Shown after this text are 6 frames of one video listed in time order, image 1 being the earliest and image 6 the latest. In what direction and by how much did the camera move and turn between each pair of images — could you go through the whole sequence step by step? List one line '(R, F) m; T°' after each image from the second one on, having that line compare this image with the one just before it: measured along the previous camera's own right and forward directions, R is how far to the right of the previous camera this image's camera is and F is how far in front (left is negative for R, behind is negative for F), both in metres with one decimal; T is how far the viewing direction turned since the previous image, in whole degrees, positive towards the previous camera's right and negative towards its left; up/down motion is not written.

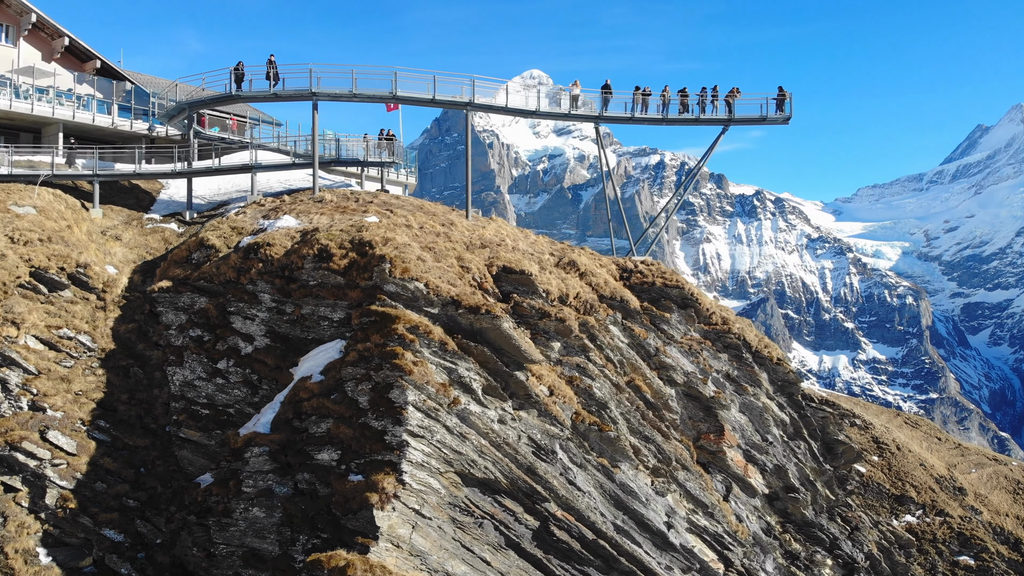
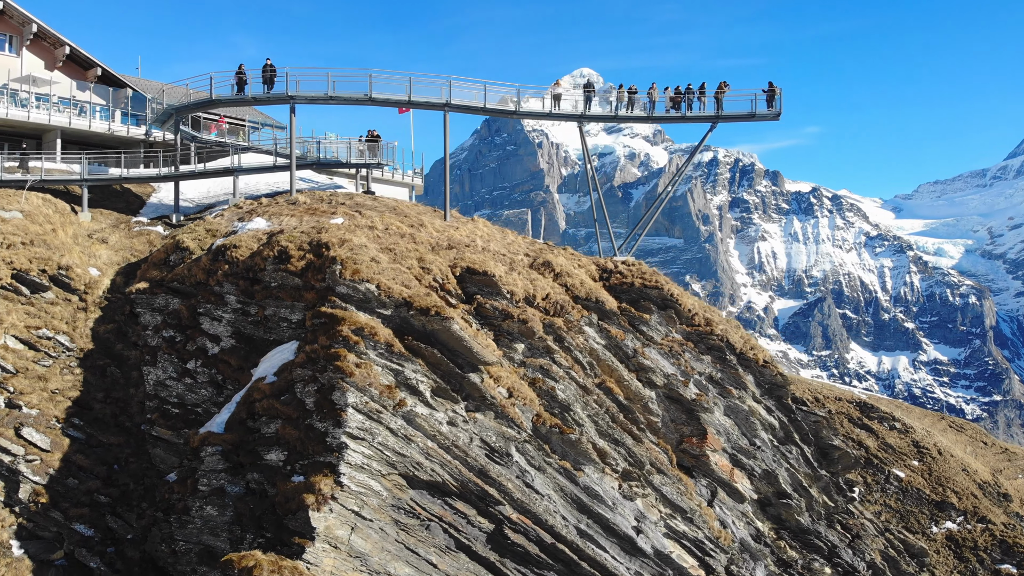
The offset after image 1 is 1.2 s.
(+2.9, +0.2) m; -4°
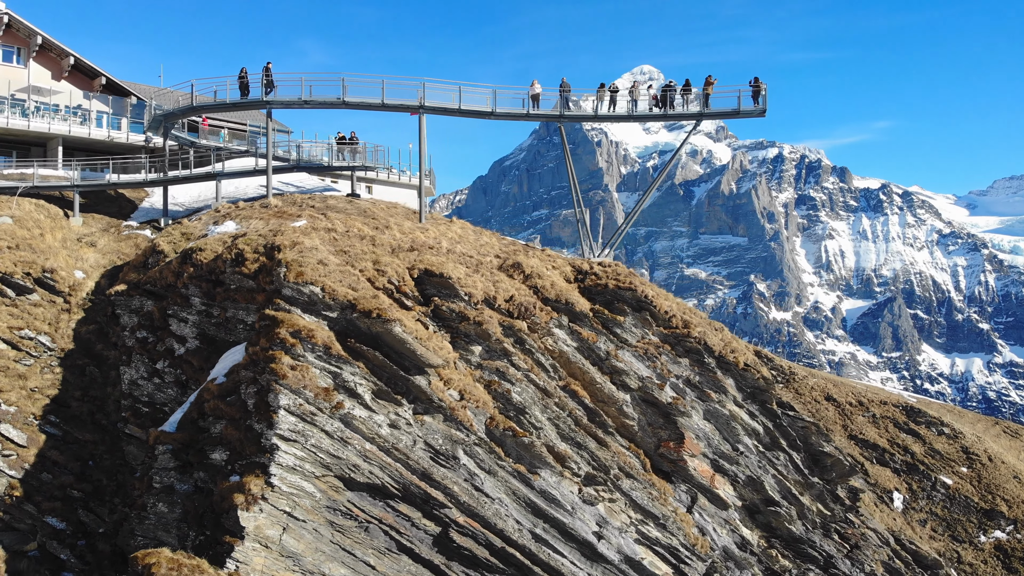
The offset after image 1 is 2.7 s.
(+3.4, +0.3) m; -5°
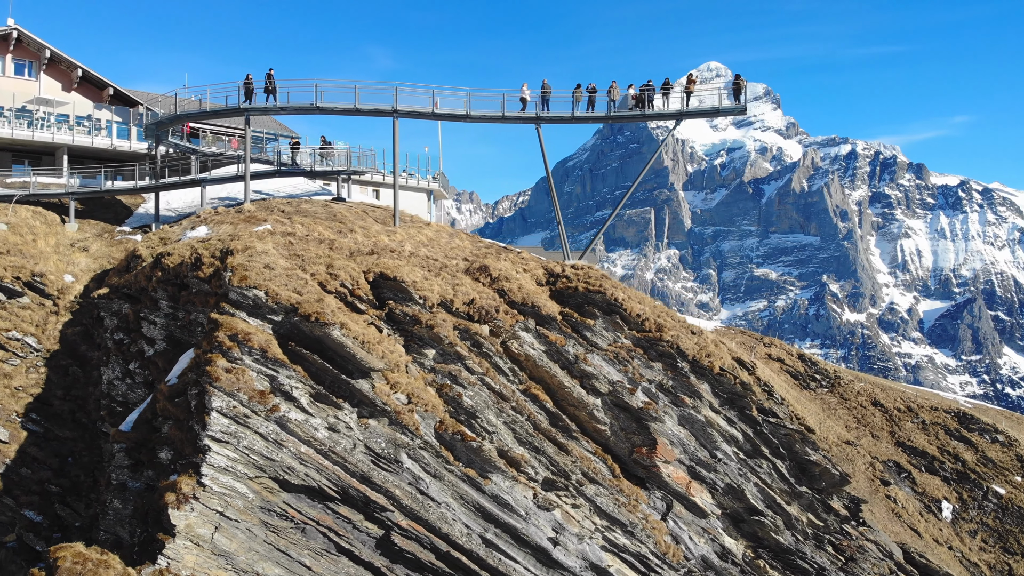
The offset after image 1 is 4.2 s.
(+3.6, +0.2) m; -5°
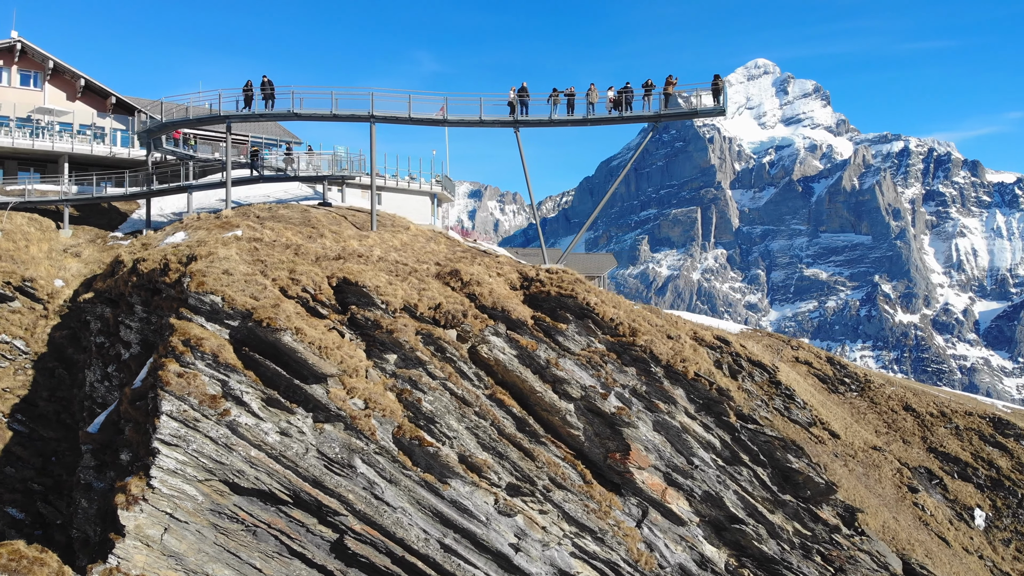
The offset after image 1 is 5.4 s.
(+2.7, +0.1) m; -3°
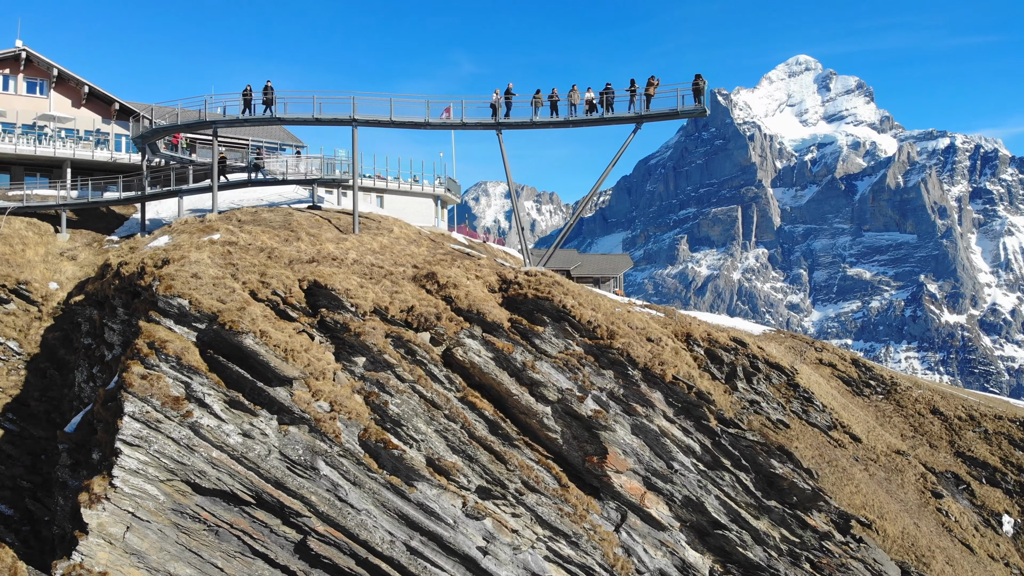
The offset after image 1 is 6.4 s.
(+2.2, +0.1) m; -3°
